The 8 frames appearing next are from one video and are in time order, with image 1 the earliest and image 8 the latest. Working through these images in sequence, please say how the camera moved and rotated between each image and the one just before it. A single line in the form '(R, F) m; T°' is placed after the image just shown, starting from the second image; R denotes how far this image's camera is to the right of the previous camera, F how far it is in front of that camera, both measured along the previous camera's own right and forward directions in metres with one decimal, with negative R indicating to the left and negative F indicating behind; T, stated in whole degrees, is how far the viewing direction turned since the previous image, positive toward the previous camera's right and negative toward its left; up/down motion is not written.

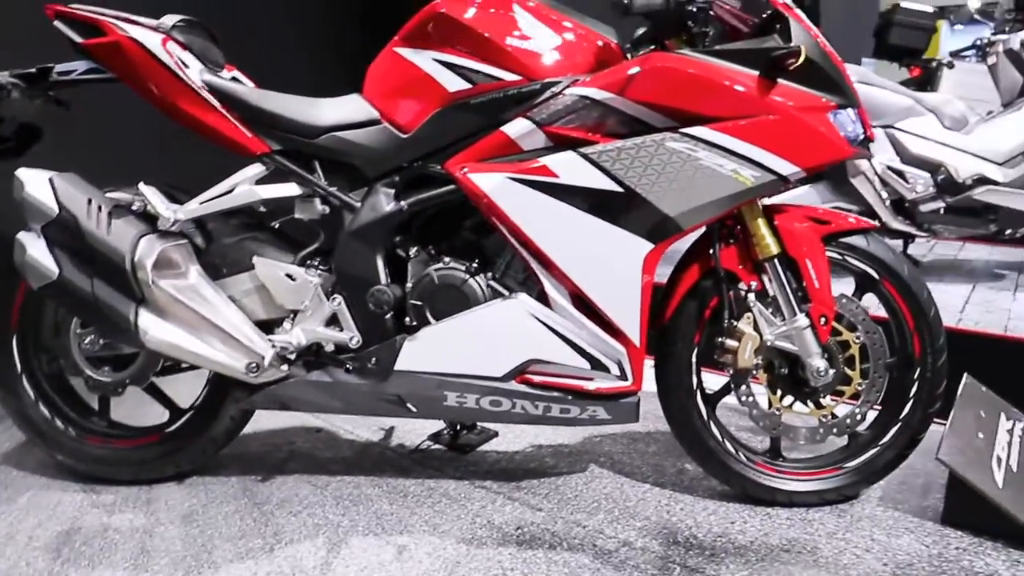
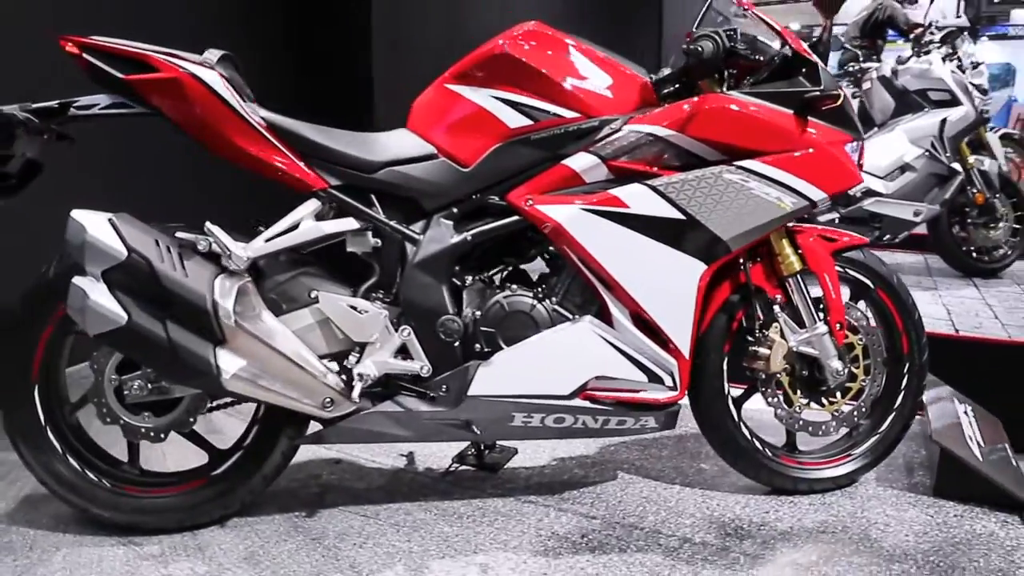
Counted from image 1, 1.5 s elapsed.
(-0.4, -0.1) m; +10°
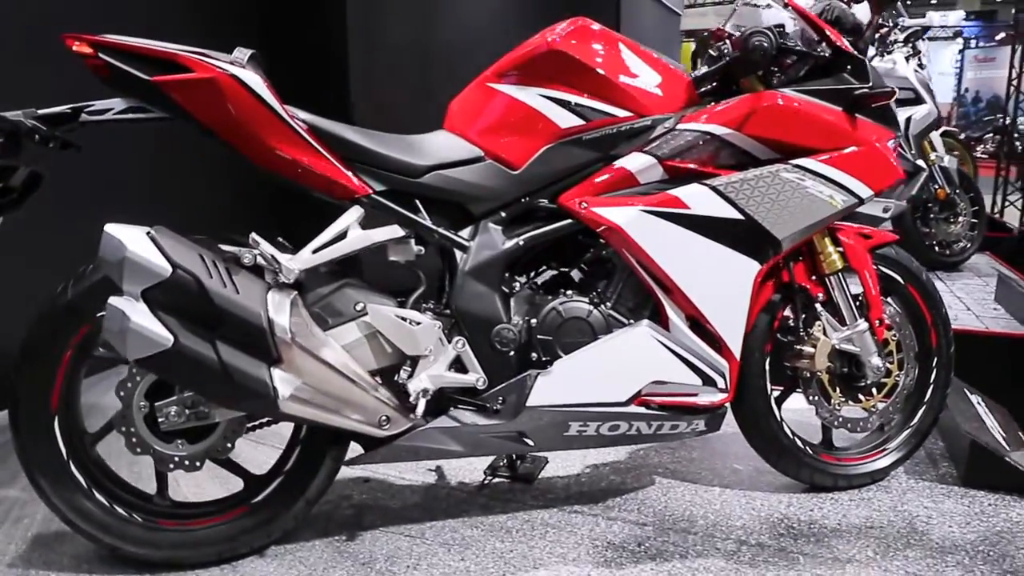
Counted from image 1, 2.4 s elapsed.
(-0.3, +0.1) m; +5°
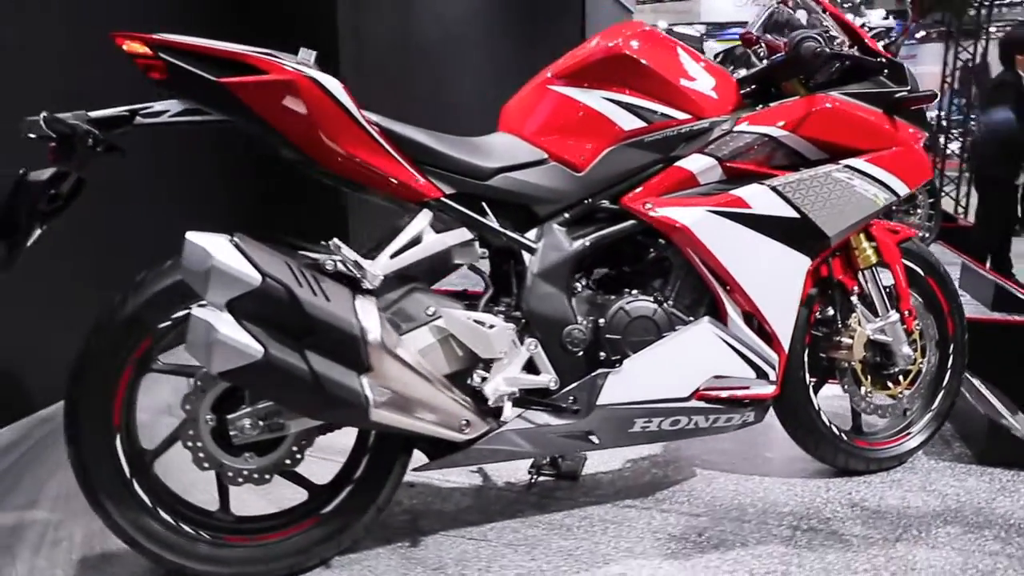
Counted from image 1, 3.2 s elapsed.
(-0.3, 0.0) m; +5°
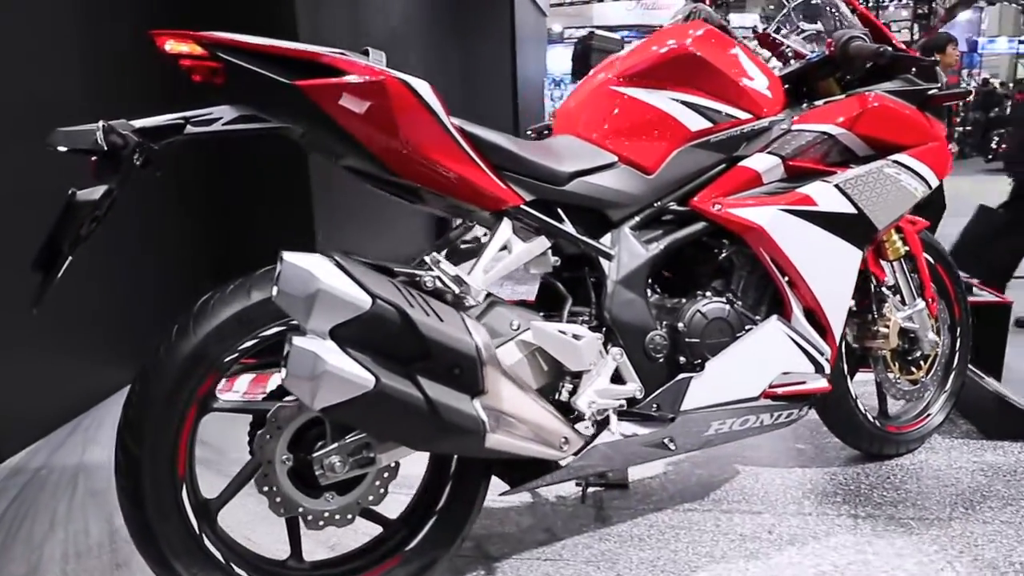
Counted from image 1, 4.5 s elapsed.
(-0.4, +0.1) m; +8°
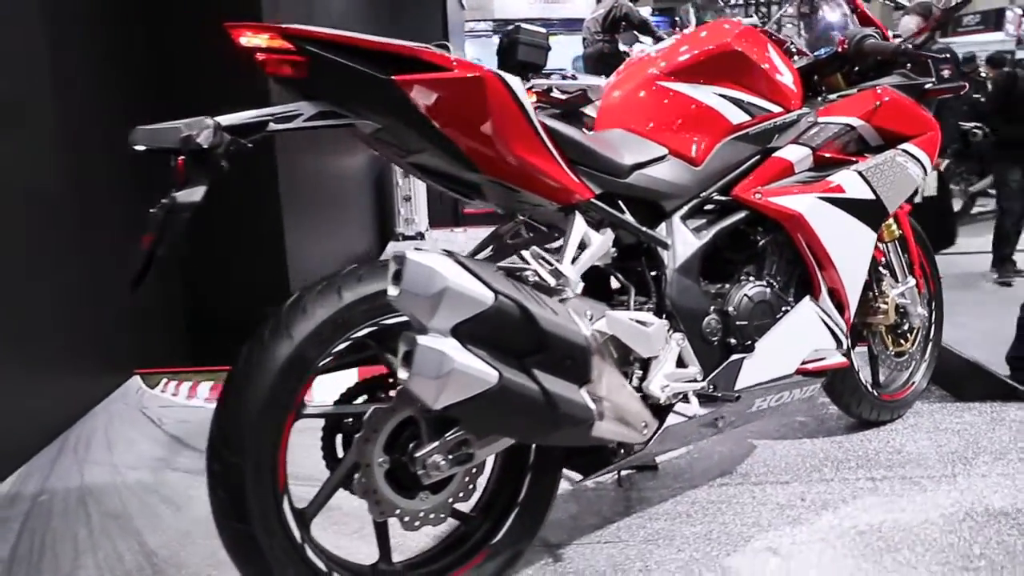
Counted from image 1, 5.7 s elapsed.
(-0.3, 0.0) m; +8°
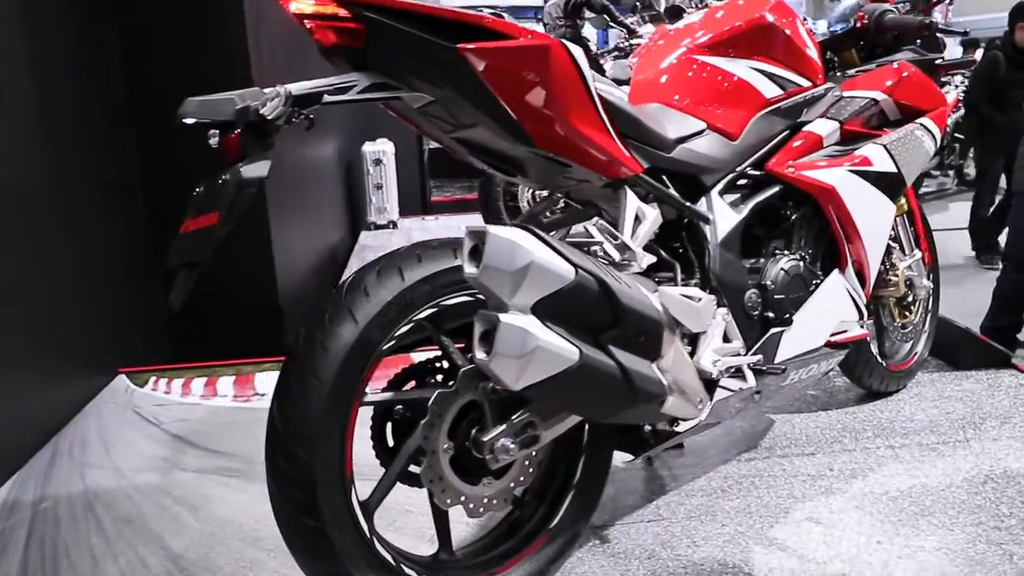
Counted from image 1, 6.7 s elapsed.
(-0.2, 0.0) m; +4°
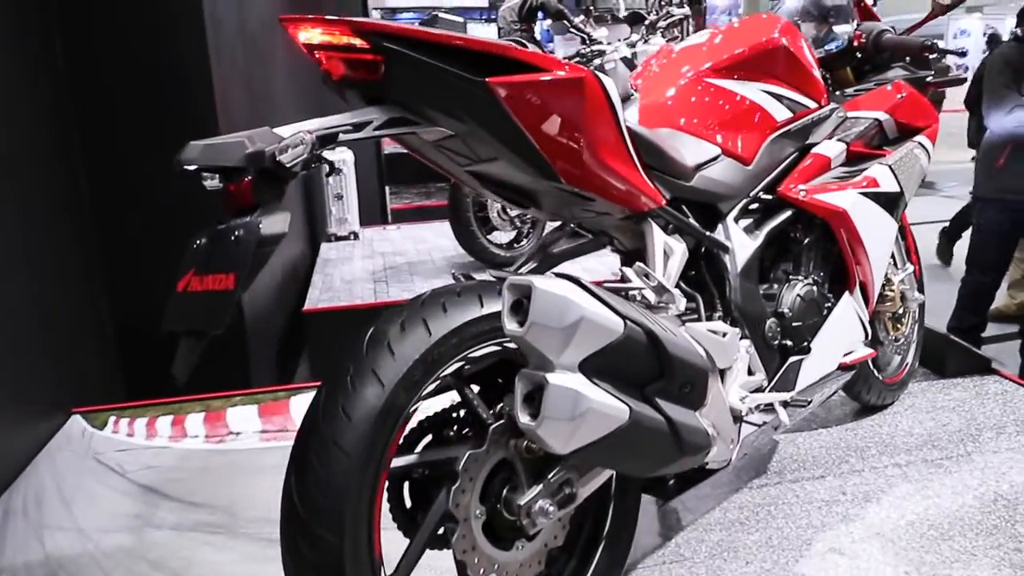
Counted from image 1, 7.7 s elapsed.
(-0.1, +0.1) m; +4°
